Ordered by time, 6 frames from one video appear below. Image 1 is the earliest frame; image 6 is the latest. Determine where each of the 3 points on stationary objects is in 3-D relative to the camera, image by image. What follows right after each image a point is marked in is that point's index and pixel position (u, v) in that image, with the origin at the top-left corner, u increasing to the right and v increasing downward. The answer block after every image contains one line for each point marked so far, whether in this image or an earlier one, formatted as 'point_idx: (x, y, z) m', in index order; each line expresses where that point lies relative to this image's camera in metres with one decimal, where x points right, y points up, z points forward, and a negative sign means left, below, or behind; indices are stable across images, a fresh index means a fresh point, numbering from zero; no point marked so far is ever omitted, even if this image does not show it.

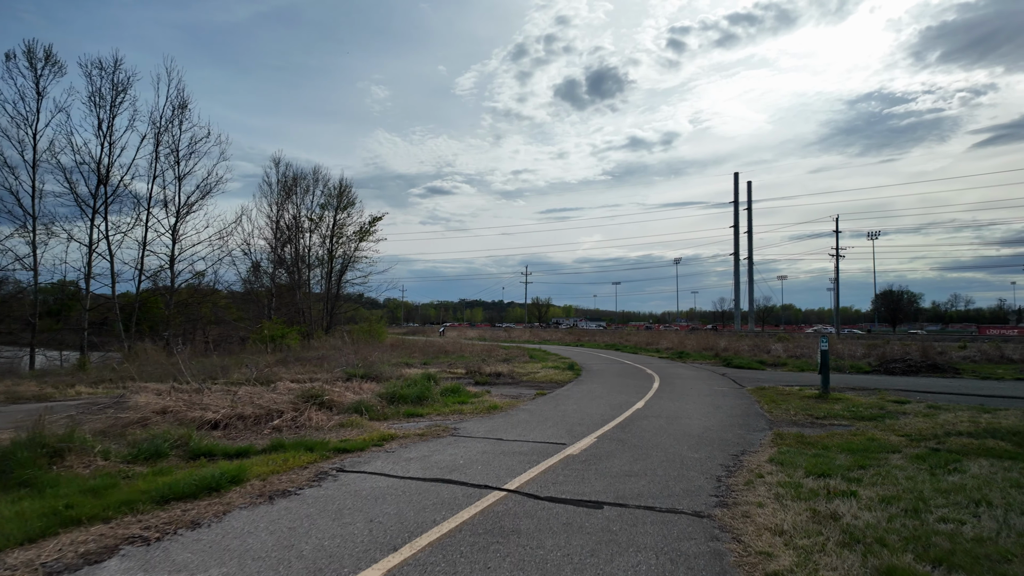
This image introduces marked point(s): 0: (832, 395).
0: (+8.1, -2.7, +15.0) m
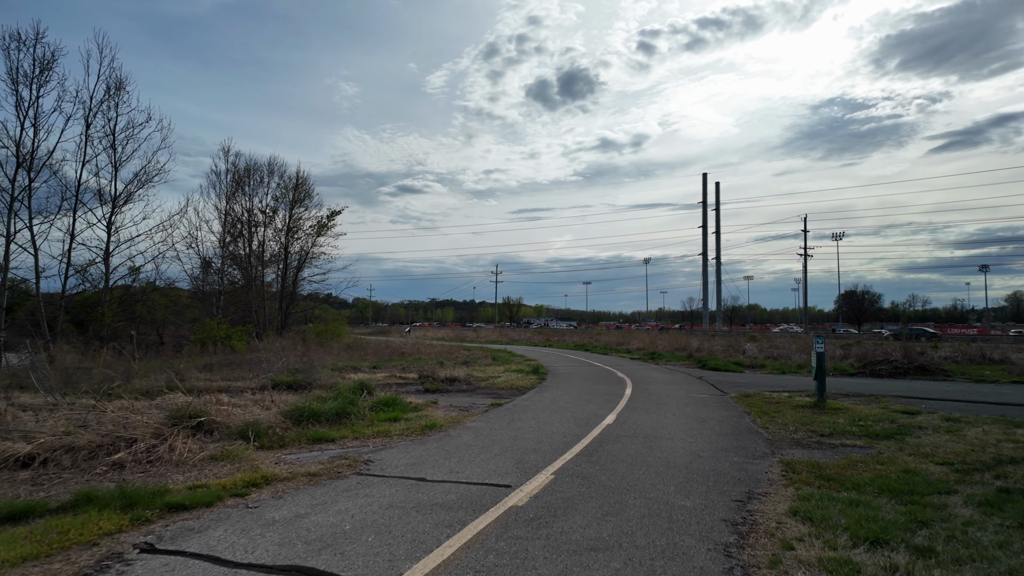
0: (+7.0, -2.6, +13.0) m
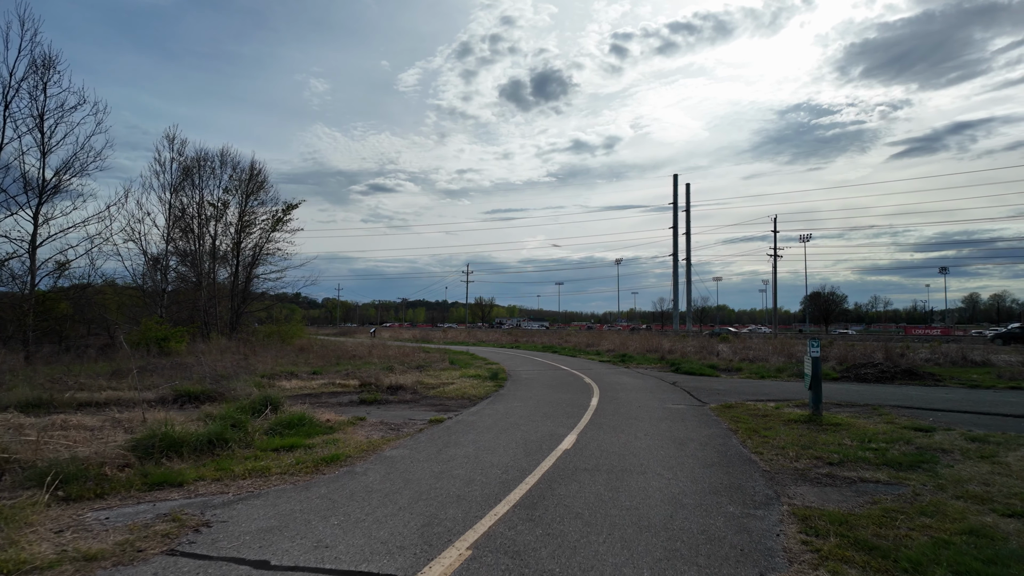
0: (+5.9, -2.4, +11.1) m
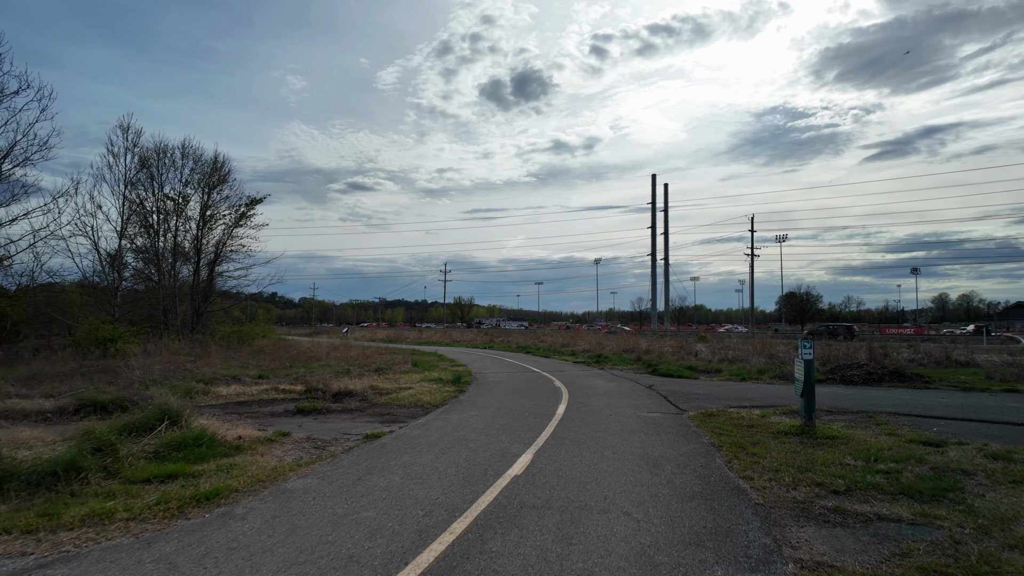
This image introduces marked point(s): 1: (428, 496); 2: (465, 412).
0: (+5.1, -2.3, +9.7) m
1: (-0.8, -2.1, +6.1) m
2: (-1.0, -2.6, +12.3) m
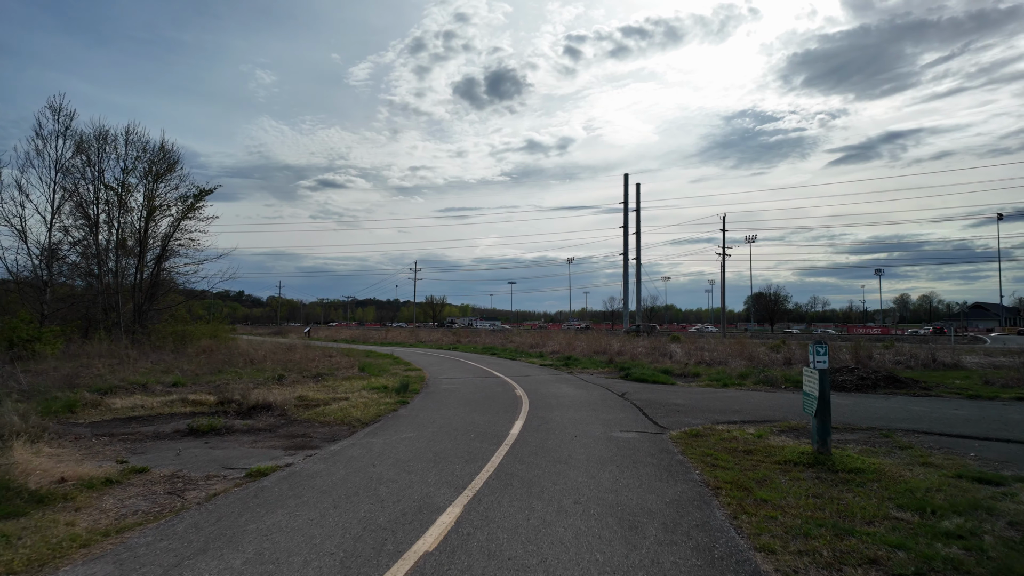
0: (+4.2, -2.2, +7.6) m
1: (-1.5, -2.0, +3.7) m
2: (-1.9, -2.4, +10.0) m
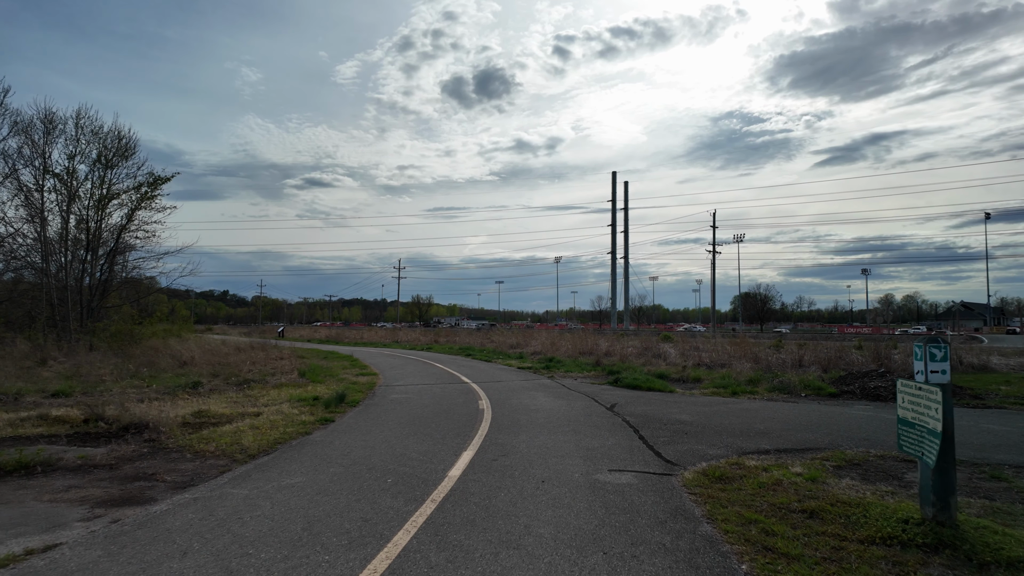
0: (+3.6, -1.9, +4.6) m
1: (-2.1, -1.7, +0.5) m
2: (-2.6, -2.1, +6.8) m
